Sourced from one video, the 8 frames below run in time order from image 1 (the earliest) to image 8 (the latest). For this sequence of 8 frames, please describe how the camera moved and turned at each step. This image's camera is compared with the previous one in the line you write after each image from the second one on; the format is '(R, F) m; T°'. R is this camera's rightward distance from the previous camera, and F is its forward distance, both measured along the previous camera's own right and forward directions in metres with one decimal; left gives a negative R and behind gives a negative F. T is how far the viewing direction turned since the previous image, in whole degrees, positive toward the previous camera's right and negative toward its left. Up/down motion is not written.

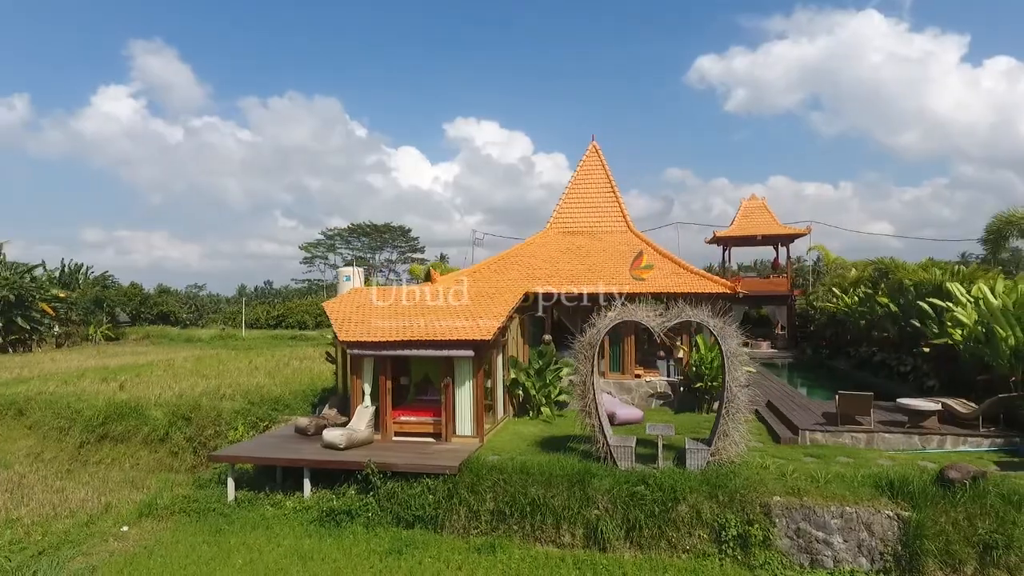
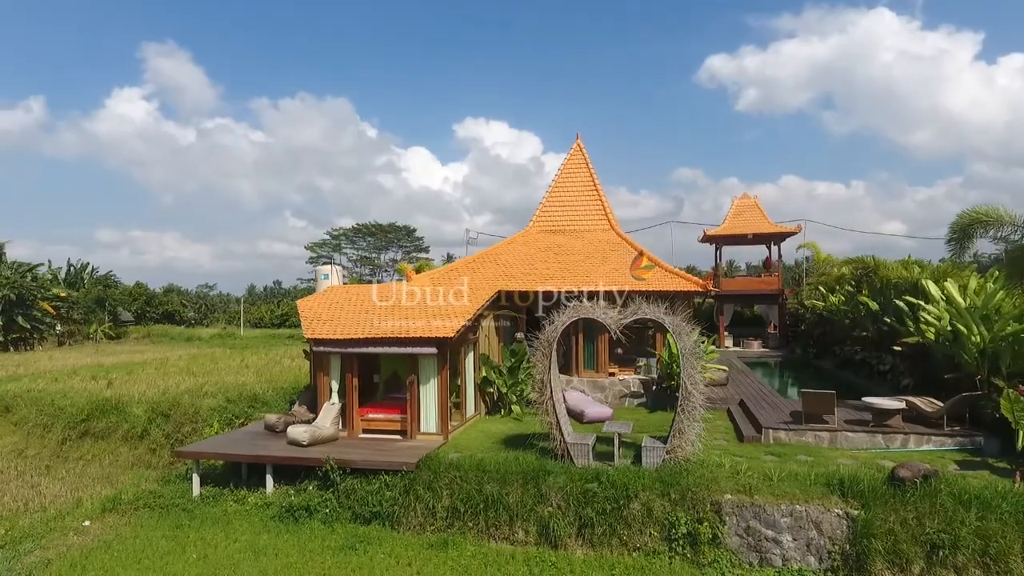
(+0.7, 0.0) m; -1°
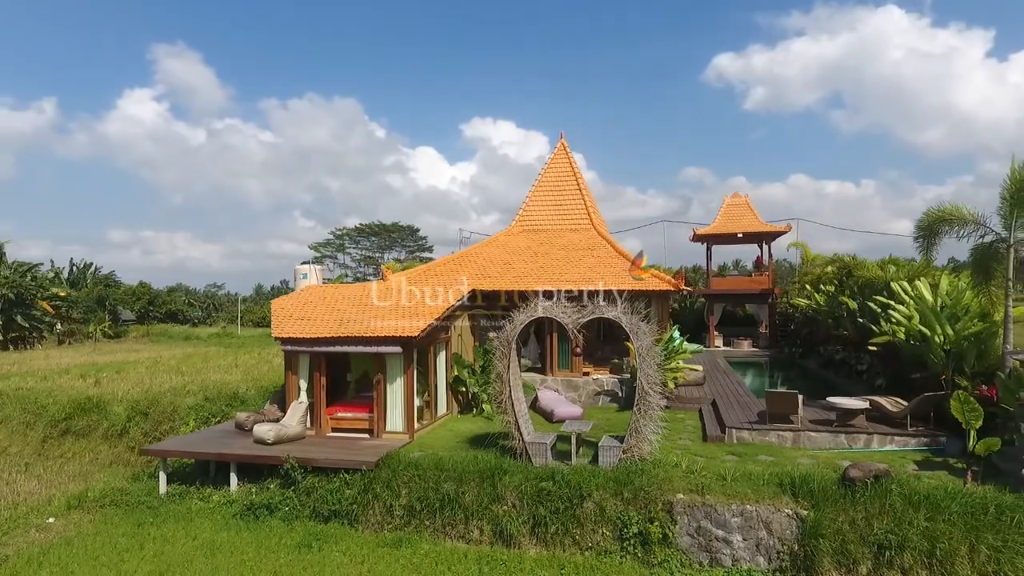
(+0.7, 0.0) m; -1°
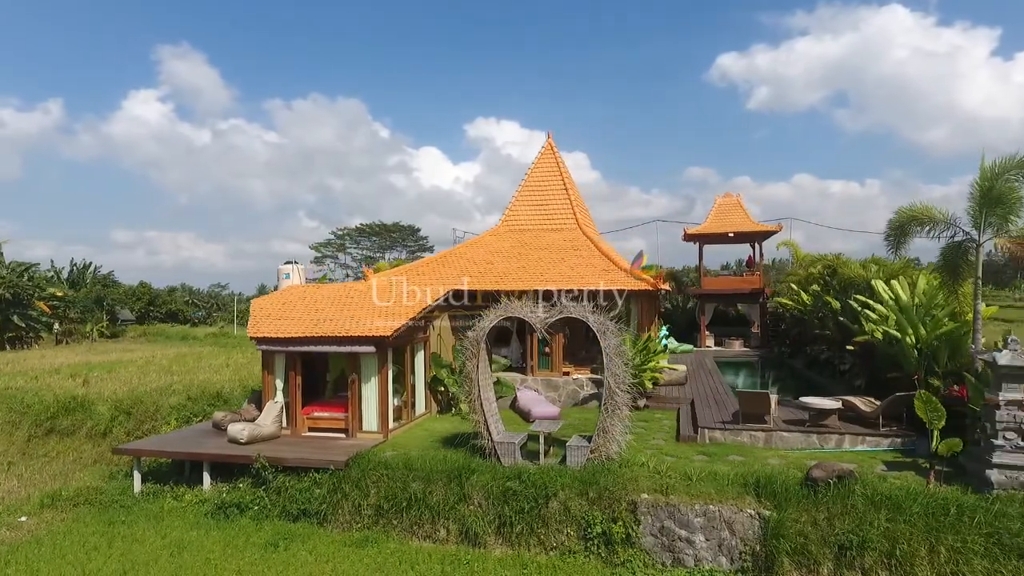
(+0.5, 0.0) m; 0°
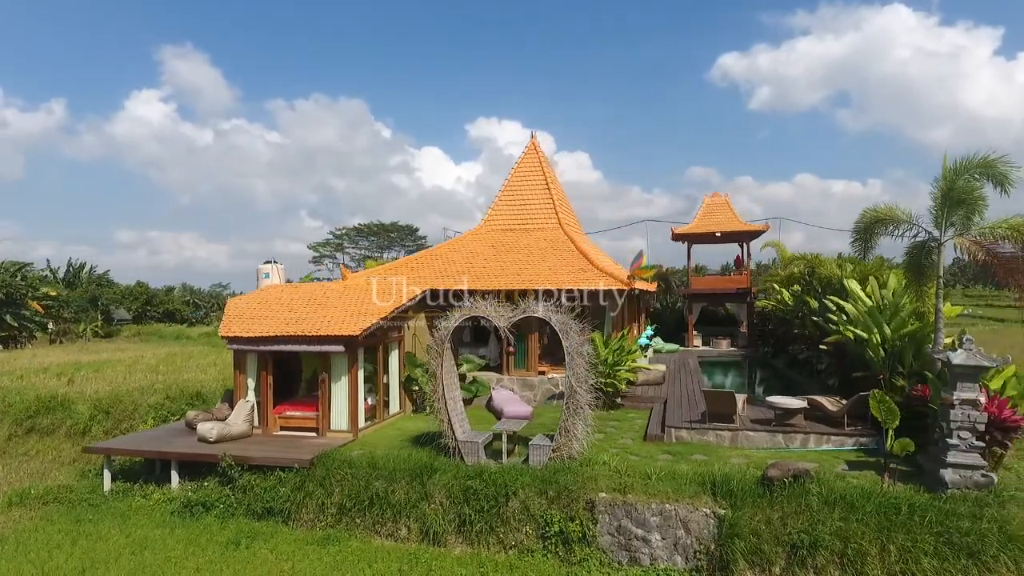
(+0.5, 0.0) m; 0°
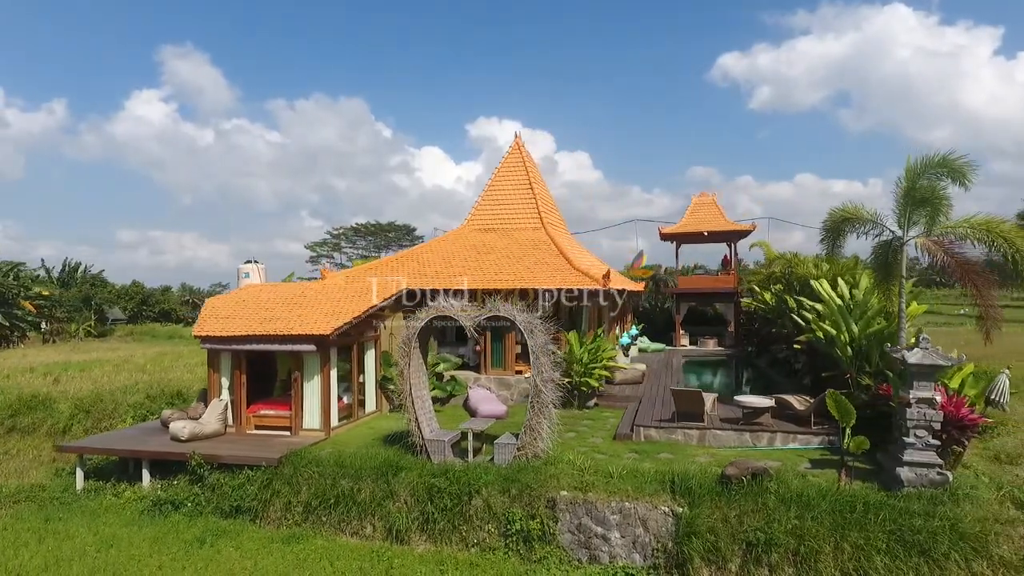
(+0.5, 0.0) m; 0°
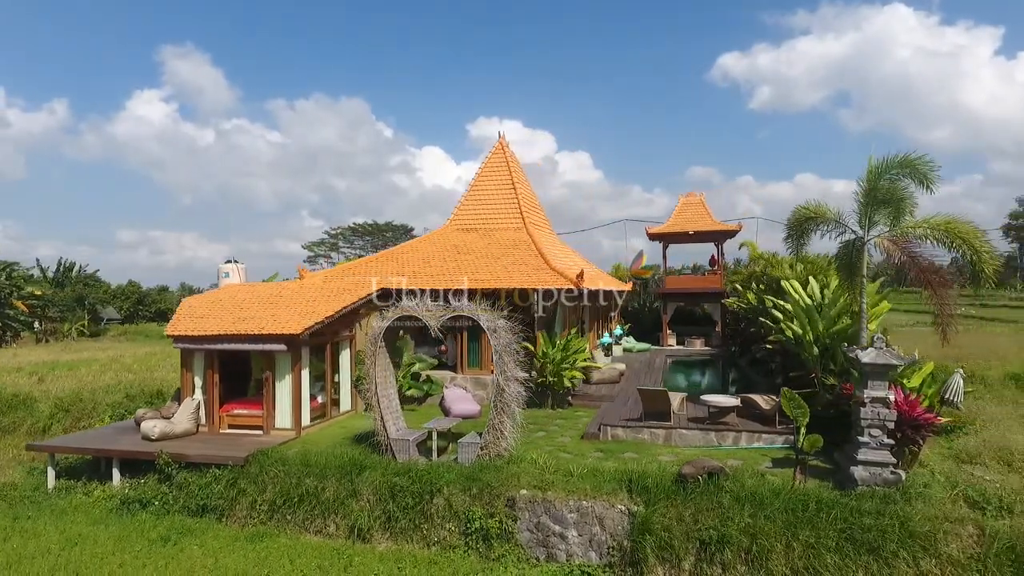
(+0.5, 0.0) m; 0°
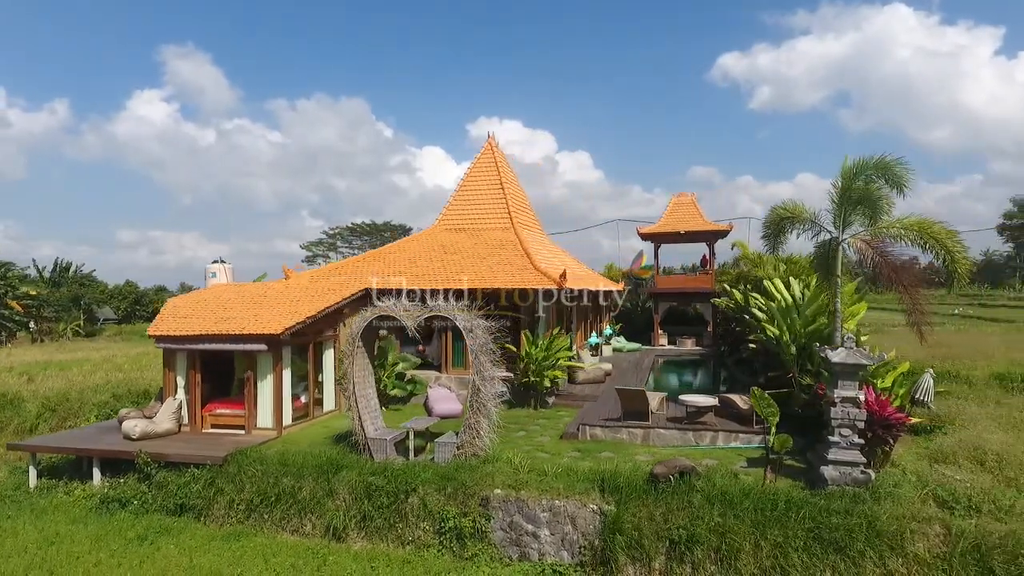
(+0.3, 0.0) m; 0°
